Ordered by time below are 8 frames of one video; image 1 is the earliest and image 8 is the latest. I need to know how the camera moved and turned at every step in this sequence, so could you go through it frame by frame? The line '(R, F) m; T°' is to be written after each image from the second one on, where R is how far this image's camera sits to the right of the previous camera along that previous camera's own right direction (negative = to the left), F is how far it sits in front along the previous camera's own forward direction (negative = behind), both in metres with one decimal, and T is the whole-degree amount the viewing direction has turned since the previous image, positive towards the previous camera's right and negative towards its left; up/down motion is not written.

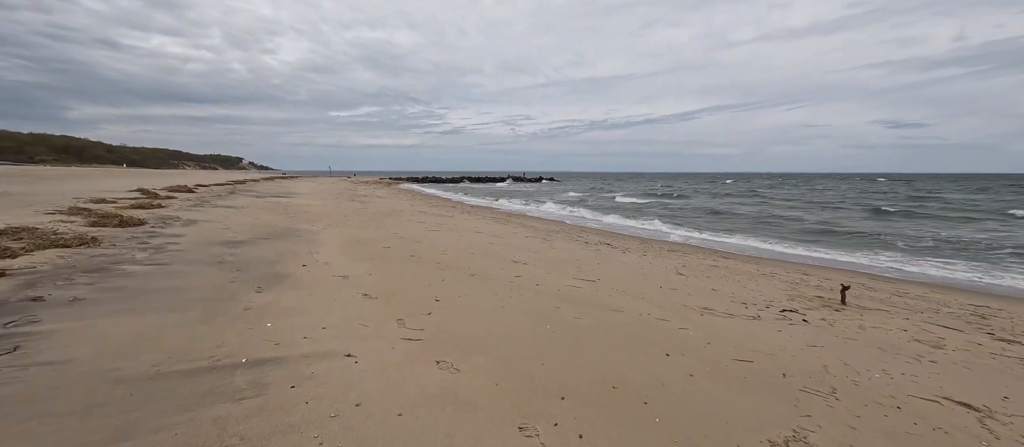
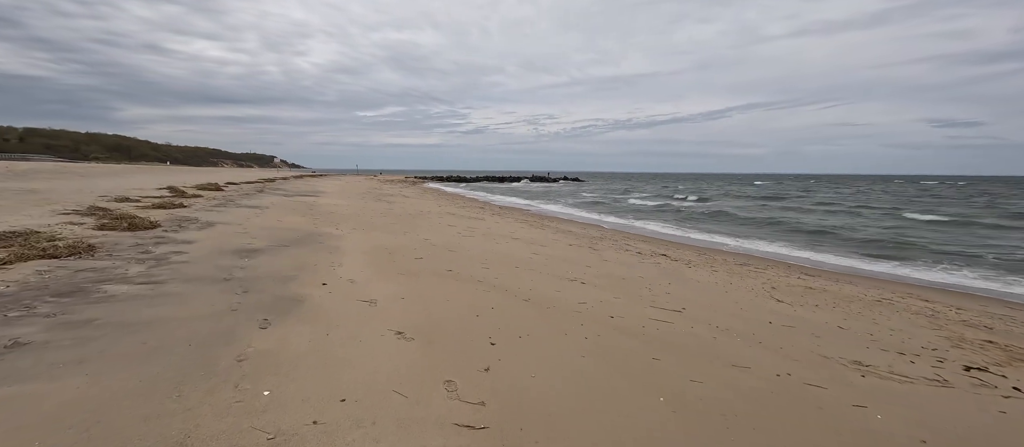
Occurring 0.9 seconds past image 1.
(-0.5, +1.1) m; -3°
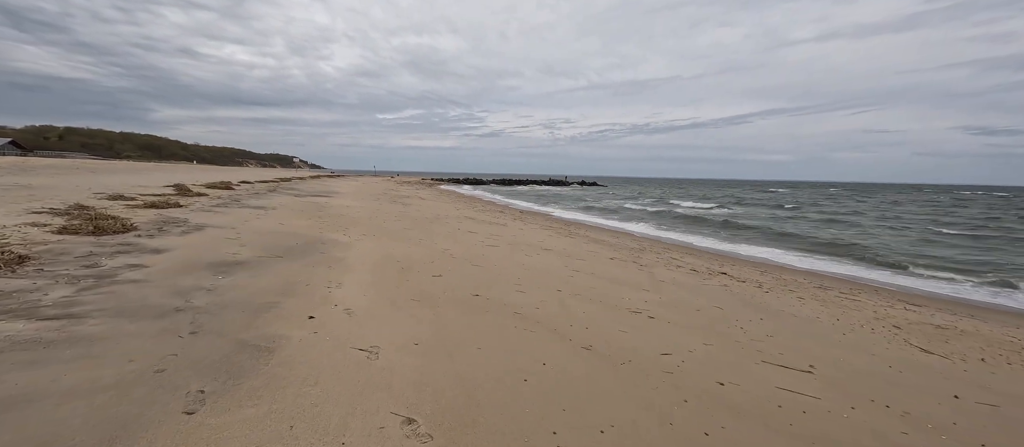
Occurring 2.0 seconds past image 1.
(-0.4, +1.3) m; -2°
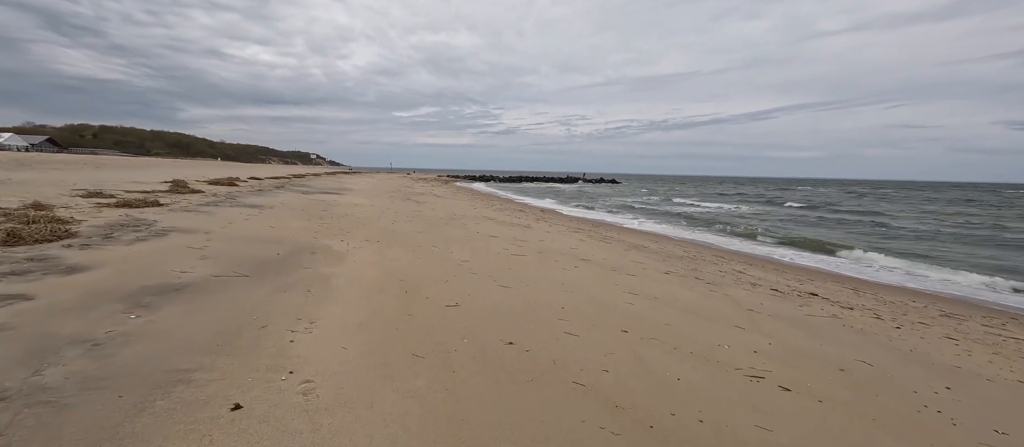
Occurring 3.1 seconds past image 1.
(-0.3, +1.6) m; -2°
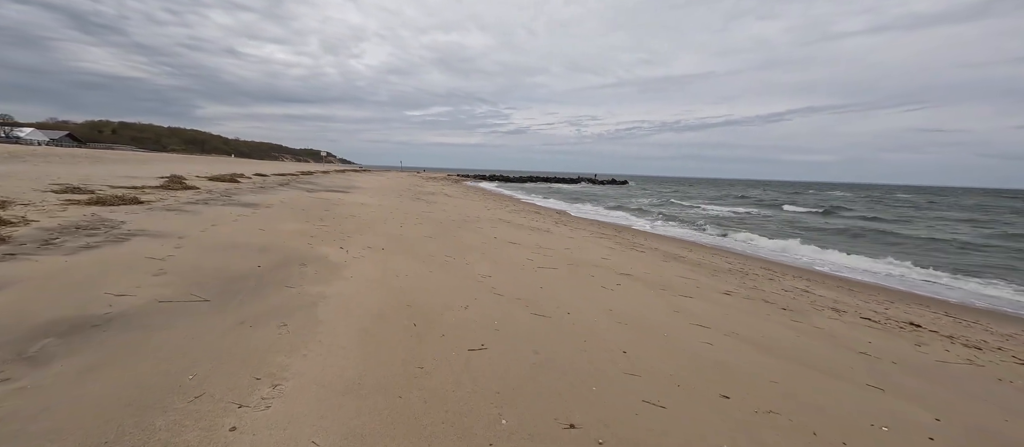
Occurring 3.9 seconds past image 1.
(-0.3, +1.1) m; -1°
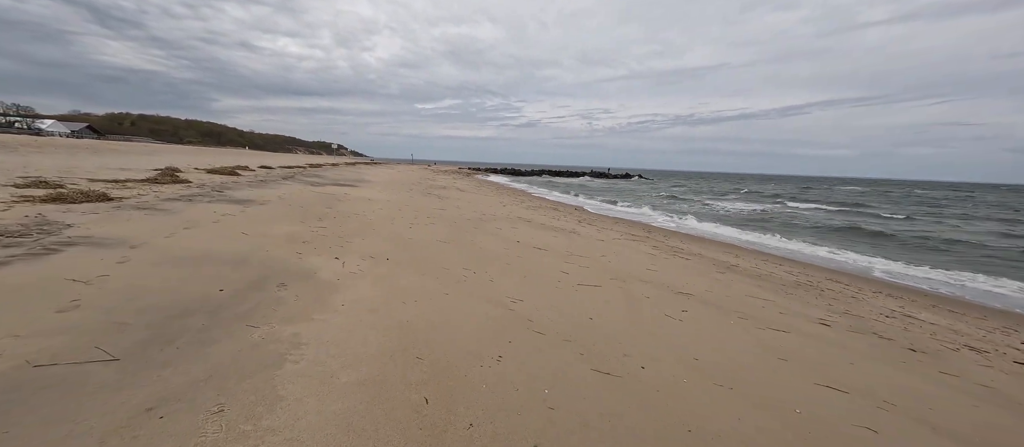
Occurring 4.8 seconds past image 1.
(-0.3, +1.2) m; -1°
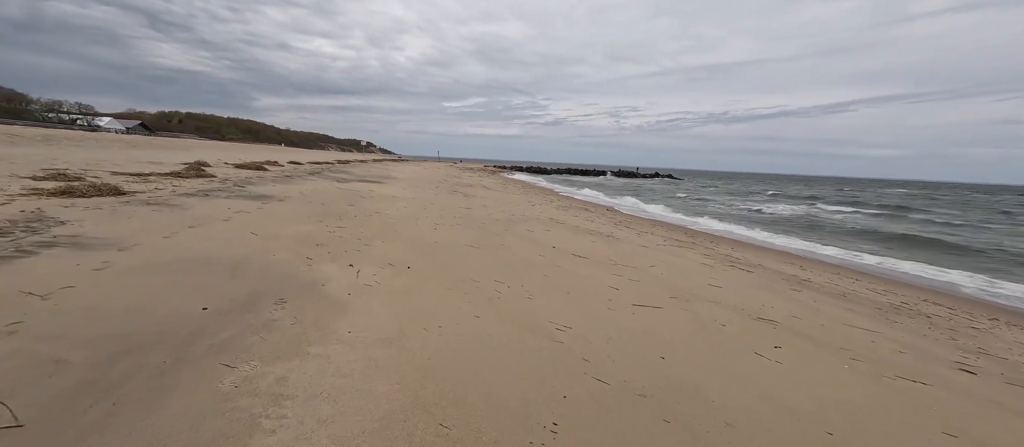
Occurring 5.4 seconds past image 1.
(-0.2, +0.8) m; -4°
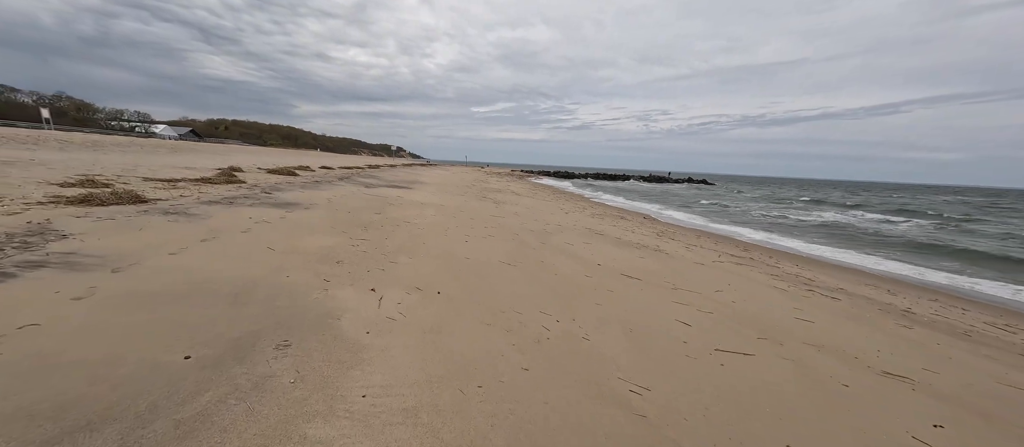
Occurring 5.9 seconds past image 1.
(-0.2, +0.7) m; -4°
